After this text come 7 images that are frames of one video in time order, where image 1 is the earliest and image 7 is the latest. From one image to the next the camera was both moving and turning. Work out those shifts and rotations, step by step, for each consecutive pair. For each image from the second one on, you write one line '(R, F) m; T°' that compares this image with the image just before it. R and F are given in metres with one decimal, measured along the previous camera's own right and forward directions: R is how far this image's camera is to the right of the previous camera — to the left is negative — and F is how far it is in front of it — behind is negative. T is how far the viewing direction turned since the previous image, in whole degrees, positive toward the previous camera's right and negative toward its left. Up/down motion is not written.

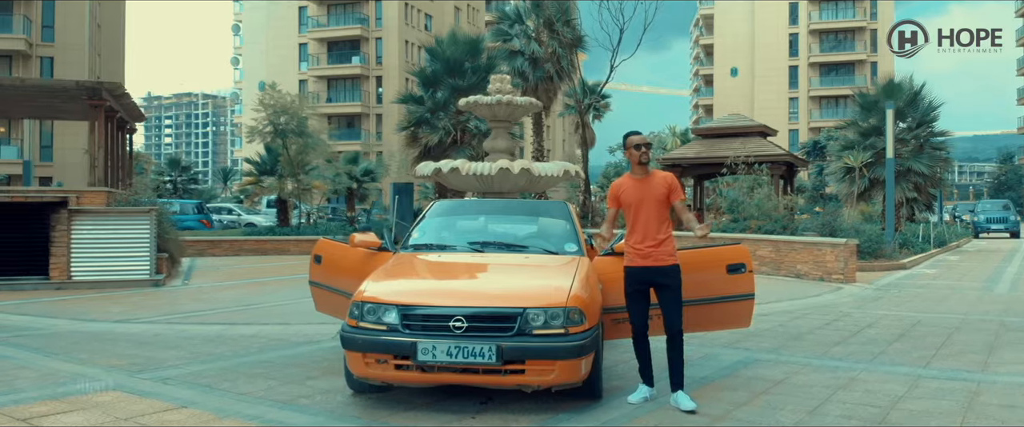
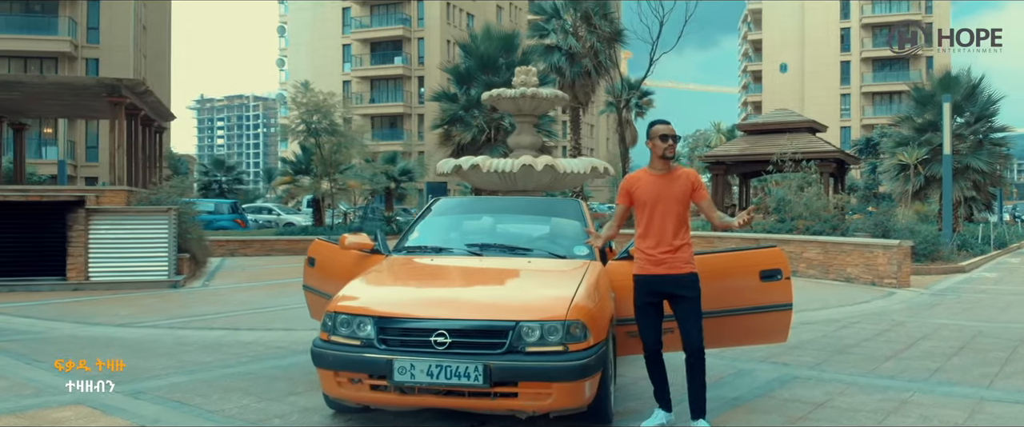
(+0.3, +0.7) m; -3°
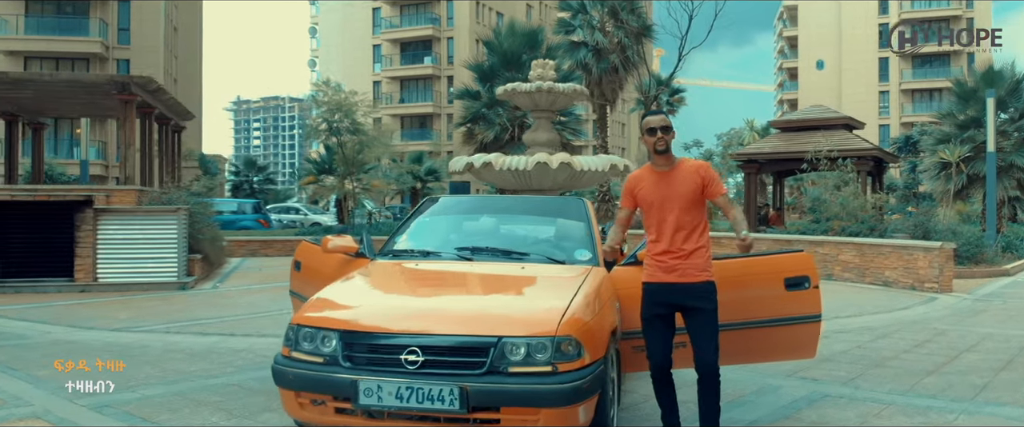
(+0.2, +0.6) m; -2°
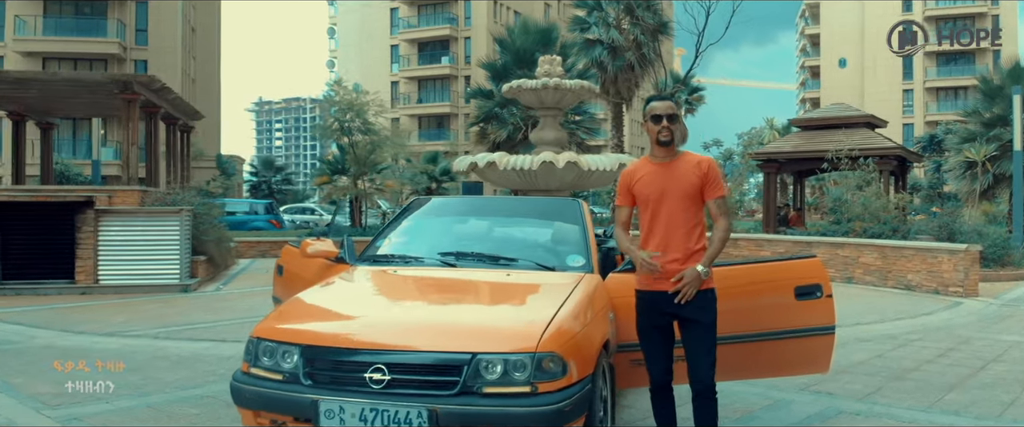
(+0.2, +0.4) m; -1°
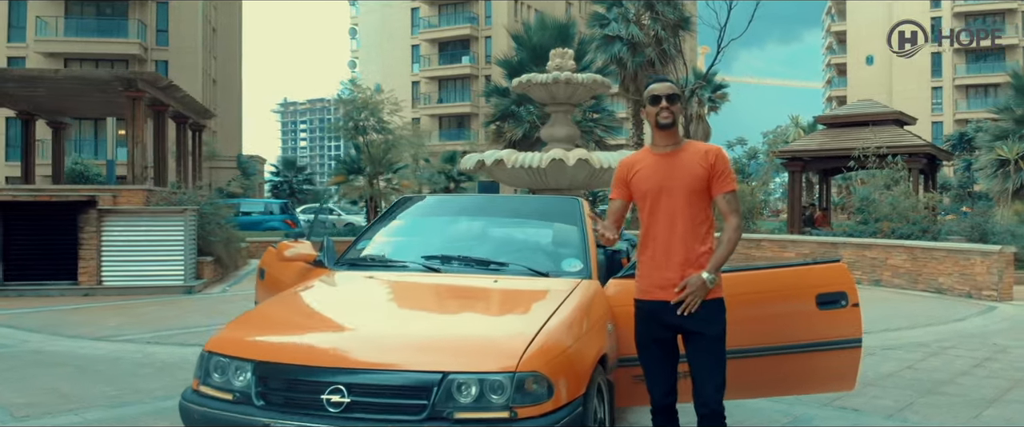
(+0.2, +0.4) m; -2°
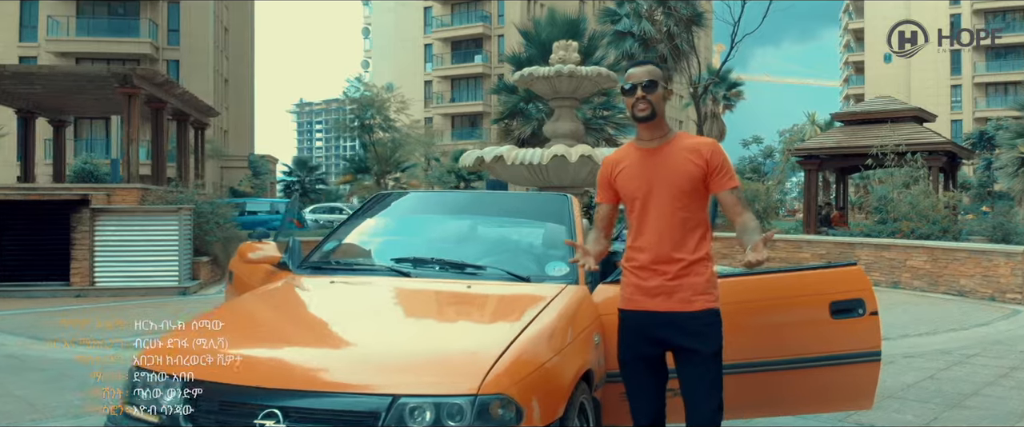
(+0.2, +0.4) m; -1°
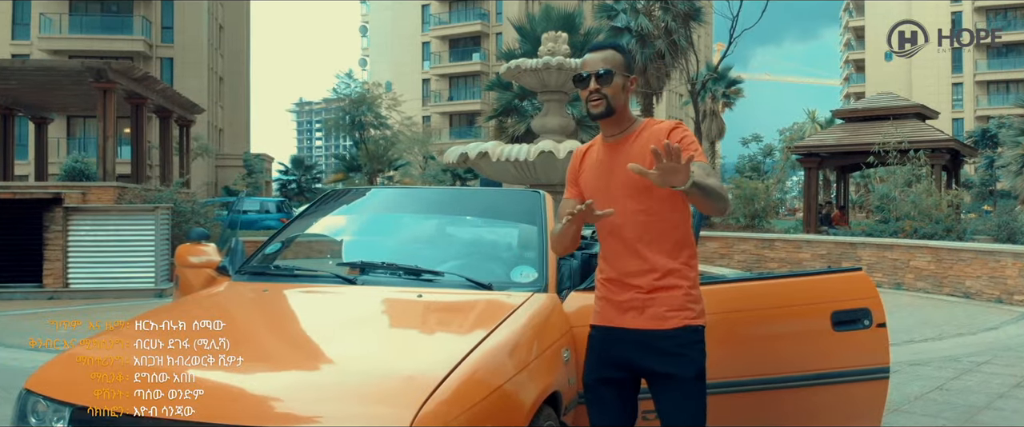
(+0.2, +0.4) m; 0°
